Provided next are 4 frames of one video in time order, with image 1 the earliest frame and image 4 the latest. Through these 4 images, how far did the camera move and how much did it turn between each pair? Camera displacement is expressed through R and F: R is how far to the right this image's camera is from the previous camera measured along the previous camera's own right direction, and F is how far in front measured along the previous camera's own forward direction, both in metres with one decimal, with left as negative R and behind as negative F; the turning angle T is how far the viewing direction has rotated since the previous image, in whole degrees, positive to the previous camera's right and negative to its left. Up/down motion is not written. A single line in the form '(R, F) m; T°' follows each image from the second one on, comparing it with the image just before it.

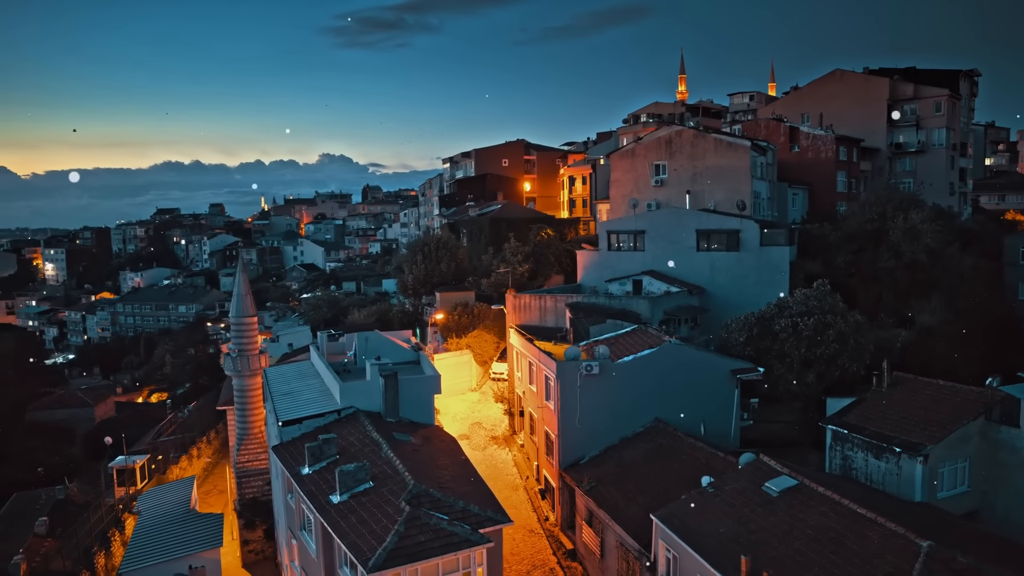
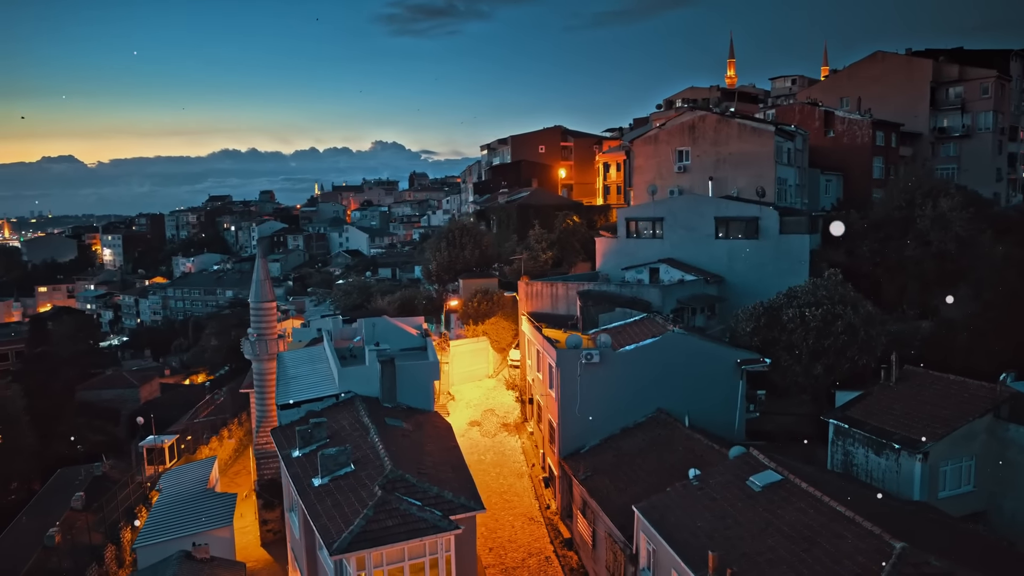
(+0.8, +0.1) m; -3°
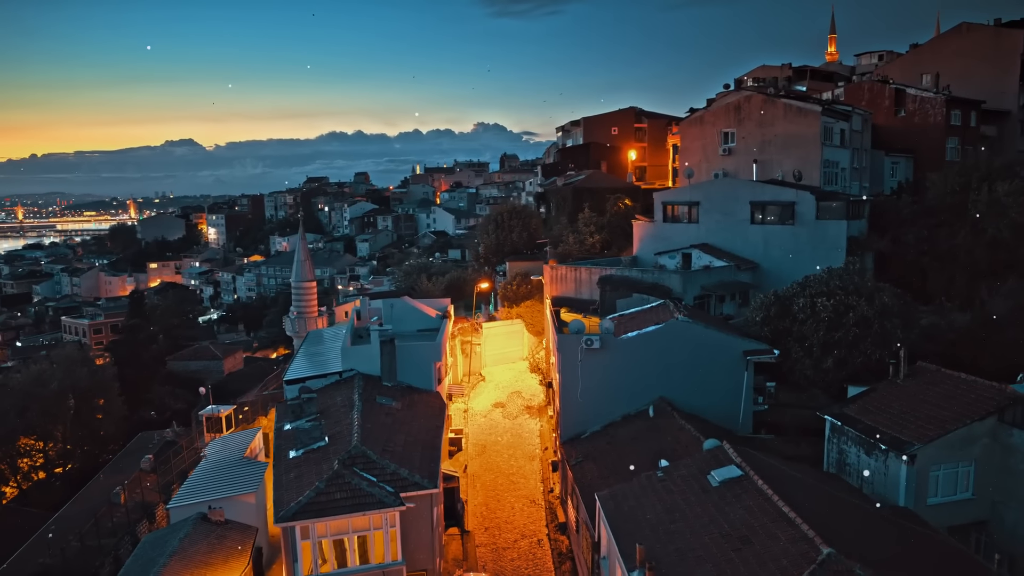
(+1.6, +0.1) m; -7°
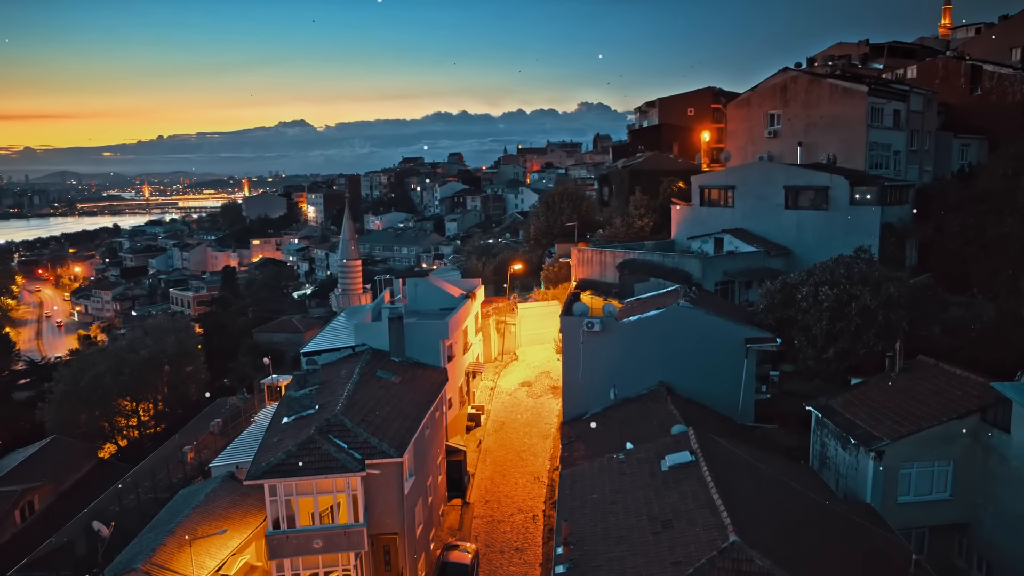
(+1.6, -0.2) m; -7°
